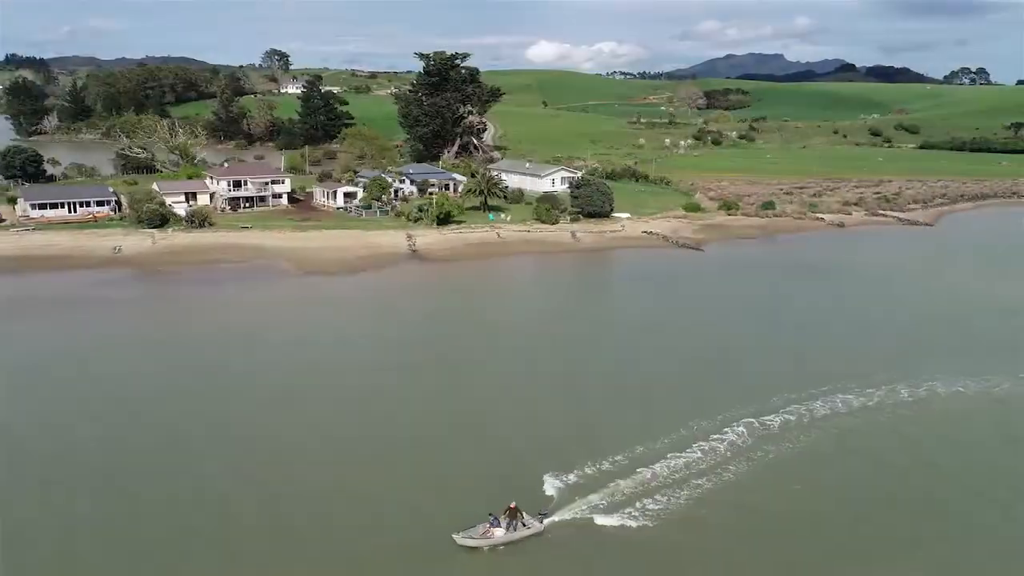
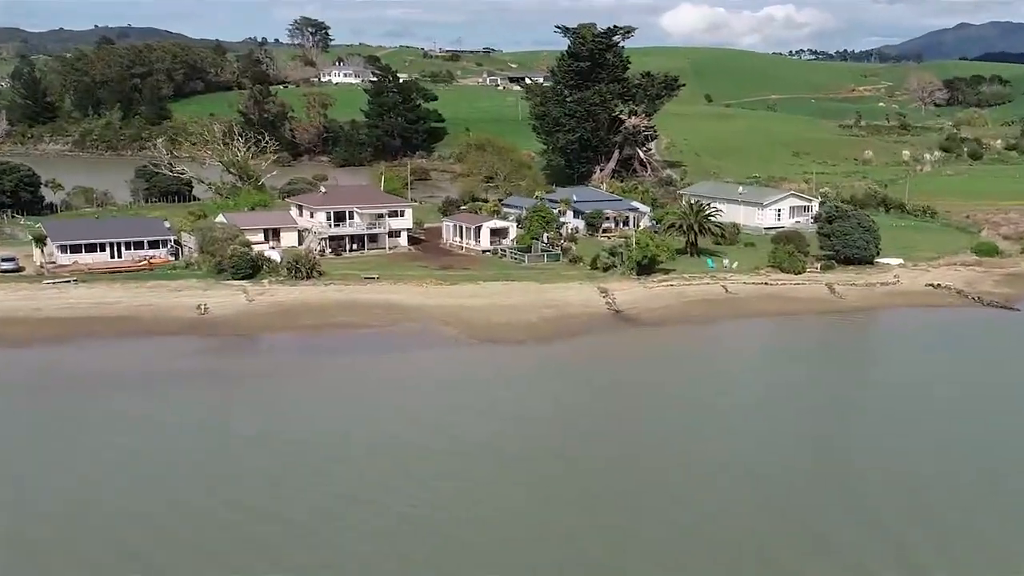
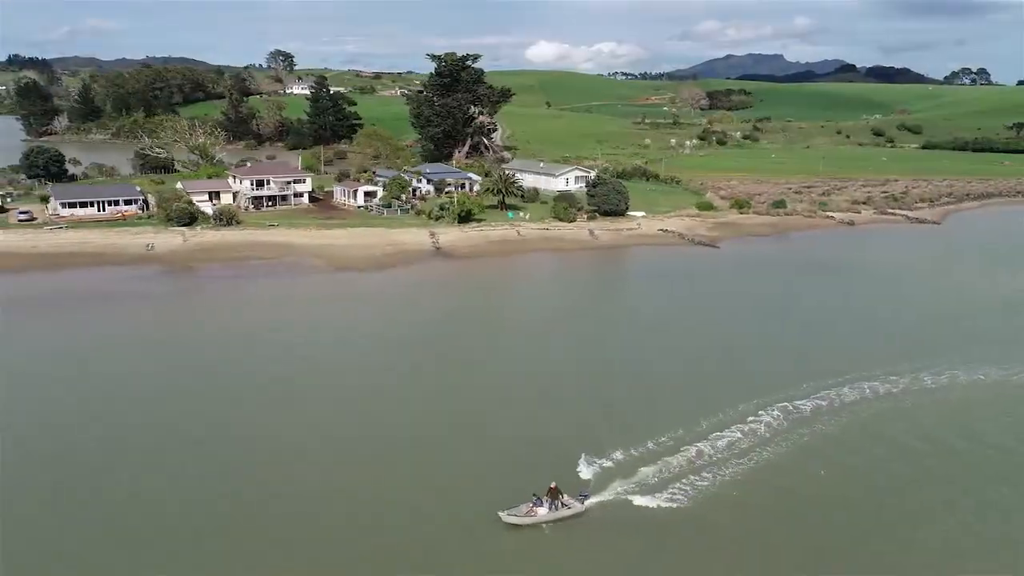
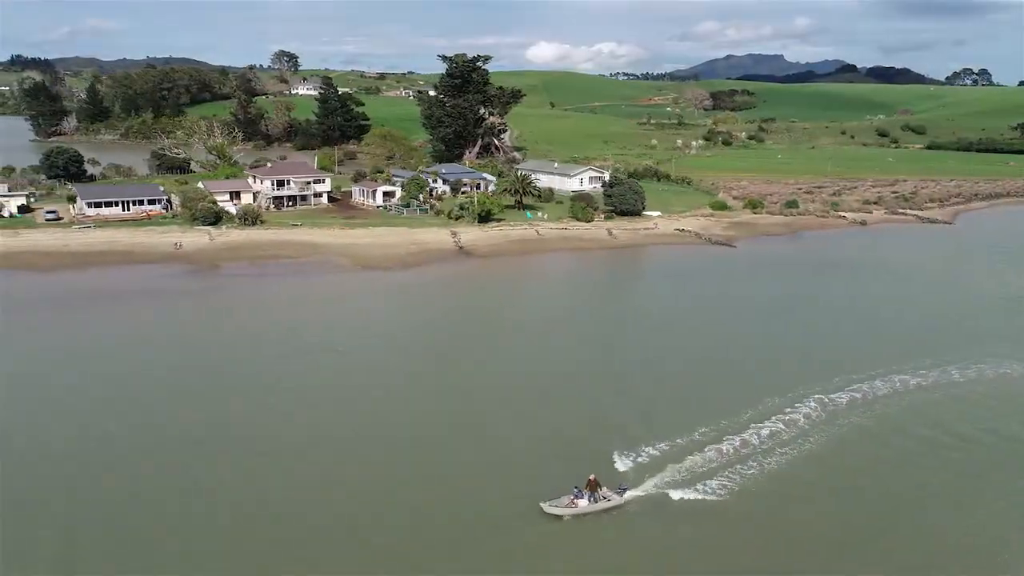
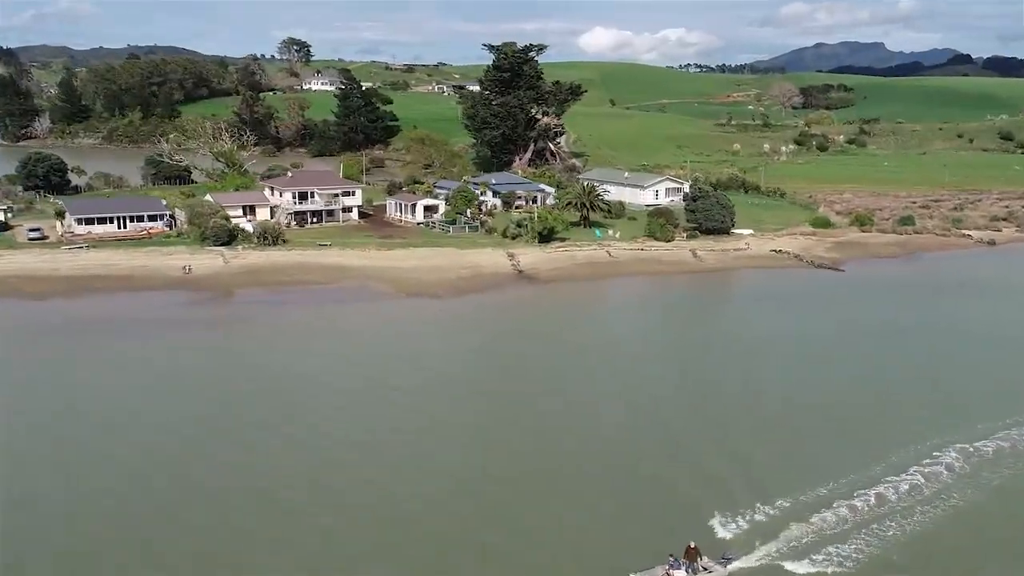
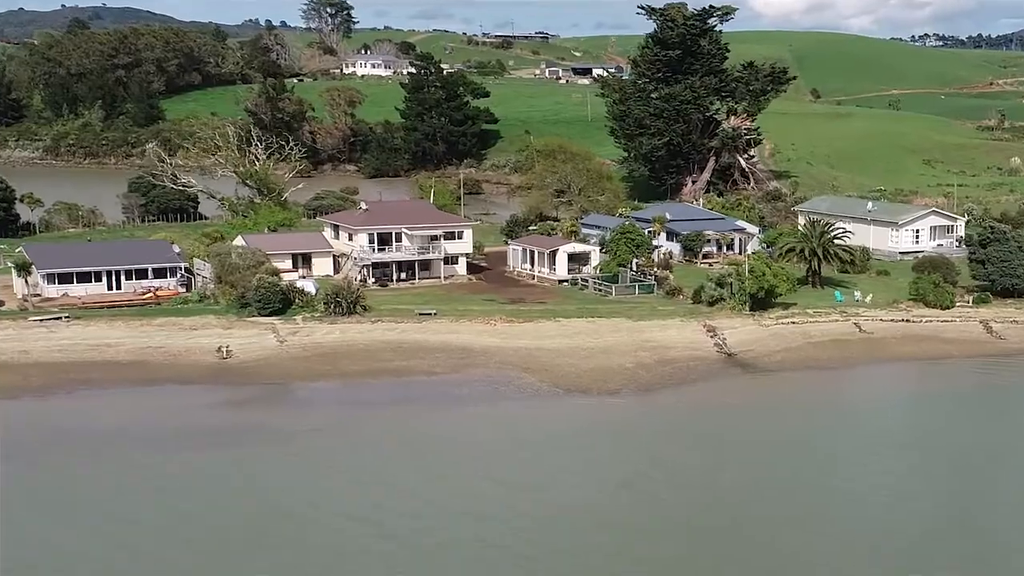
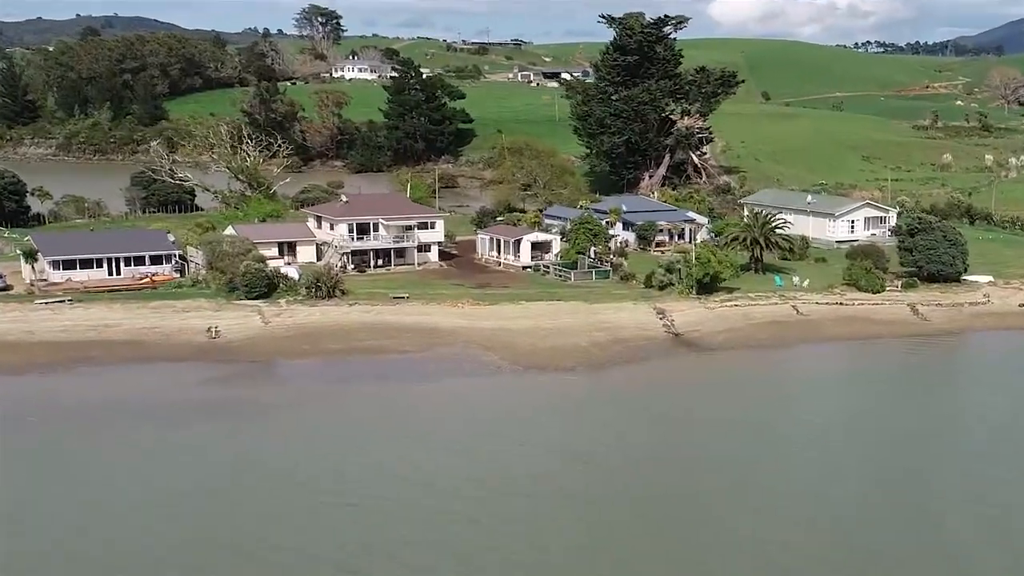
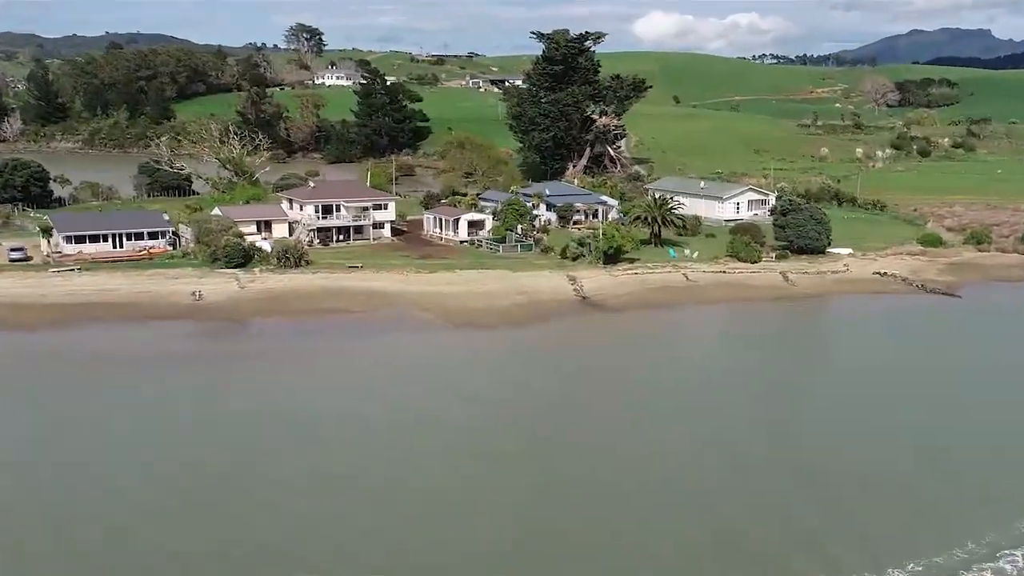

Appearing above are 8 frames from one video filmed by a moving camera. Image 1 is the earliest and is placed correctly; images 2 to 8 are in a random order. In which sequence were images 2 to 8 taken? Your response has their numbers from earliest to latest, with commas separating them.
3, 4, 5, 8, 2, 7, 6
